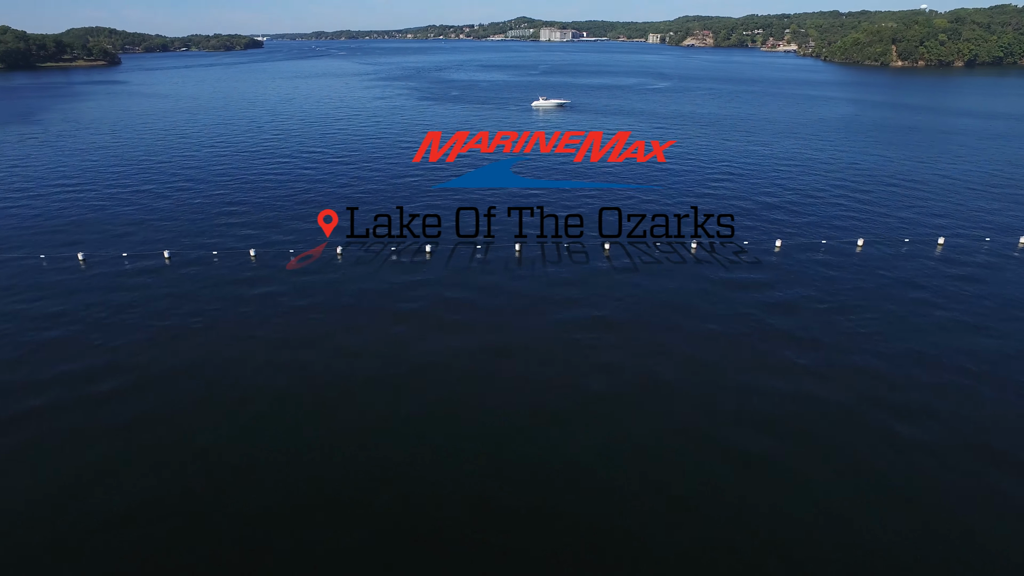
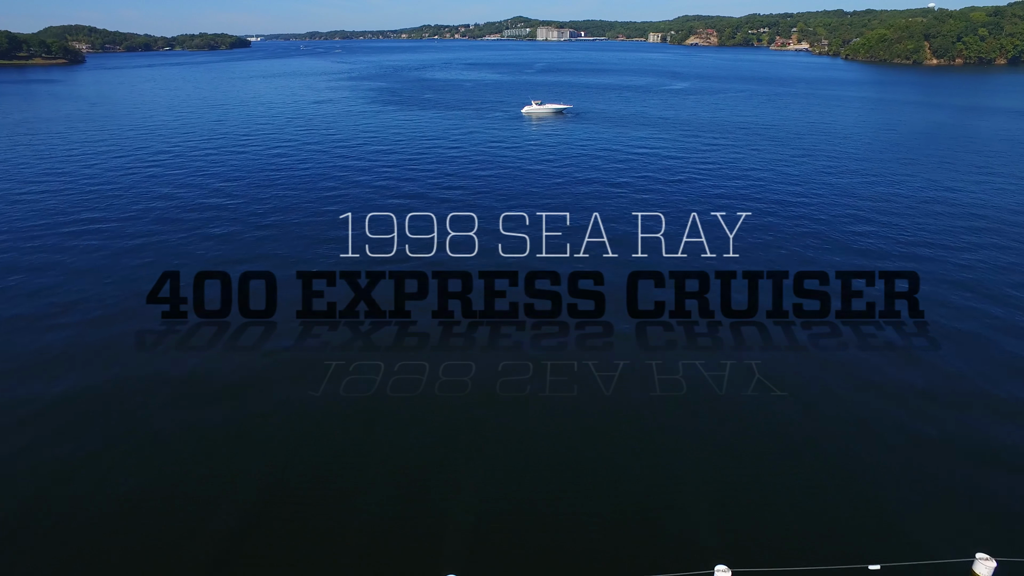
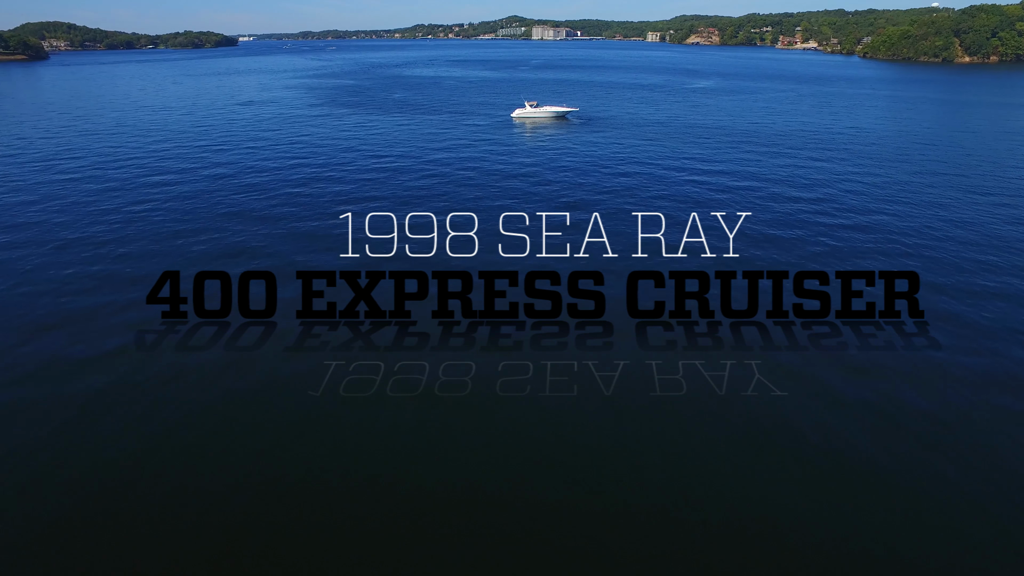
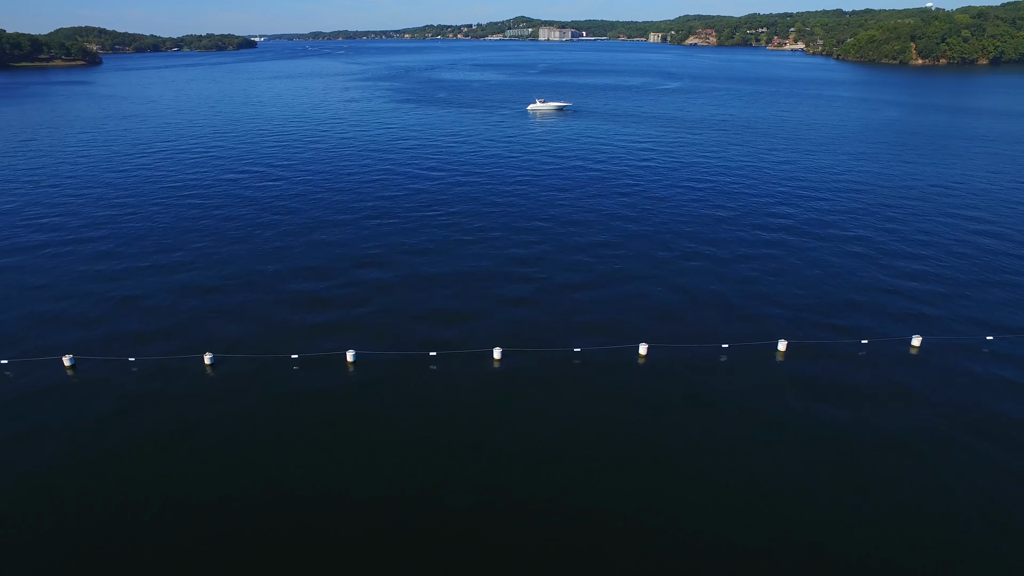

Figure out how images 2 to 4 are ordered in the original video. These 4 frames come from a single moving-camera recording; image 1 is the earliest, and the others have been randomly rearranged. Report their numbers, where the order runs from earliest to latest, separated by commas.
4, 2, 3
